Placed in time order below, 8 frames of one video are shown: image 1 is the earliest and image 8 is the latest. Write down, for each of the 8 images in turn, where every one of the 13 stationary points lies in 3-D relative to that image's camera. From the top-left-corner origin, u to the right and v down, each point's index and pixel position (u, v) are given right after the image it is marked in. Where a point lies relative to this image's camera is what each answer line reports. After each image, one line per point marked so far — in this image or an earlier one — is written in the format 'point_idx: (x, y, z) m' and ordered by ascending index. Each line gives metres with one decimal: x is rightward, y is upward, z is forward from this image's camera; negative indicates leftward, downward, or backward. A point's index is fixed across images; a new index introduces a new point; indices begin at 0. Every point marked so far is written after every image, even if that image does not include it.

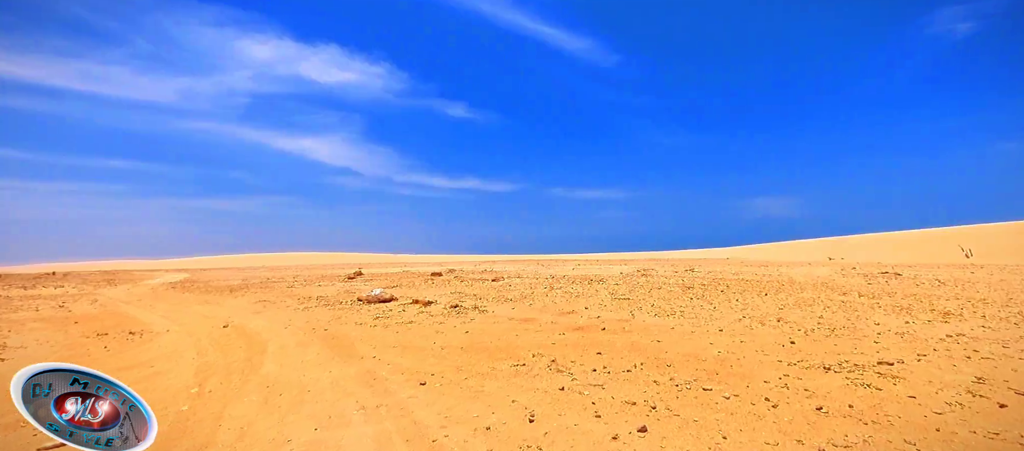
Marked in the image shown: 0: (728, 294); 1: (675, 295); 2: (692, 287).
0: (+6.1, -1.9, +12.5) m
1: (+4.5, -1.9, +12.1) m
2: (+5.8, -2.0, +14.1) m
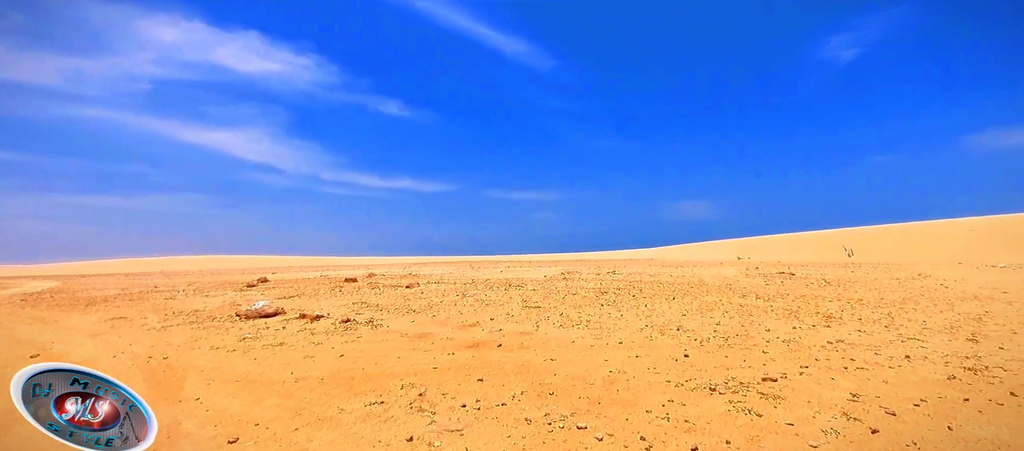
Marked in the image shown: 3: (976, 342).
0: (+3.6, -2.1, +12.6) m
1: (+2.1, -2.0, +12.0) m
2: (+3.0, -2.1, +14.1) m
3: (+7.1, -1.8, +6.7) m
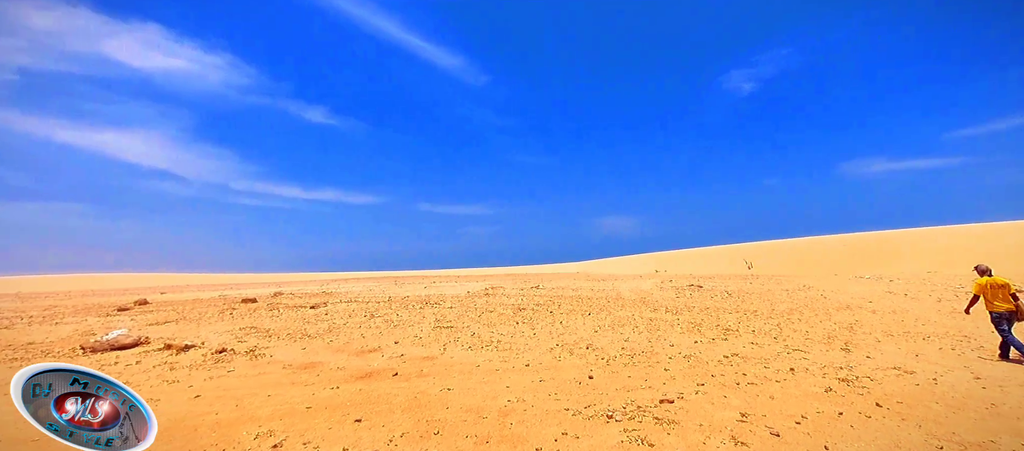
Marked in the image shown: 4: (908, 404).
0: (+1.2, -2.6, +12.5) m
1: (-0.2, -2.5, +11.6) m
2: (+0.4, -2.6, +13.9) m
3: (+5.6, -2.1, +7.3) m
4: (+4.3, -1.9, +4.7) m
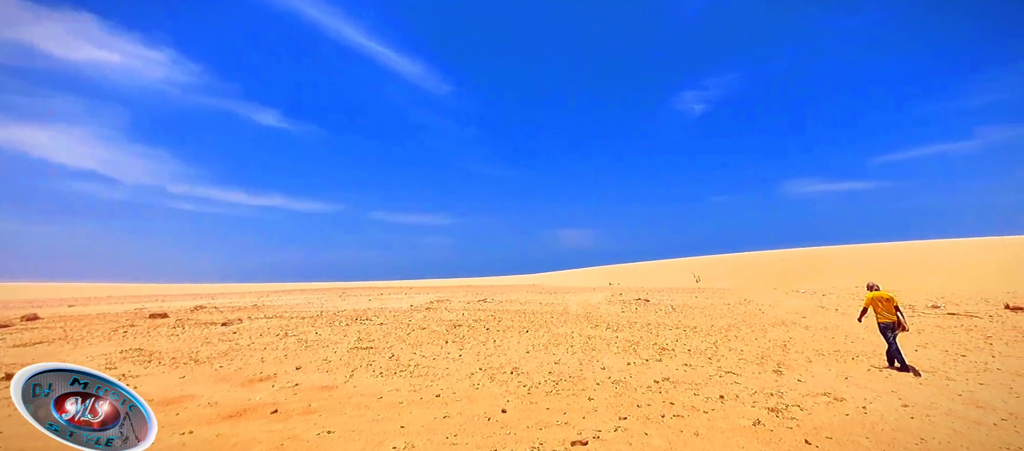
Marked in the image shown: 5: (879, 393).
0: (-0.6, -2.9, +11.7) m
1: (-1.9, -2.7, +10.8) m
2: (-1.6, -3.0, +13.1) m
3: (+4.3, -2.4, +7.0) m
4: (+3.2, -2.1, +4.3) m
5: (+5.0, -2.3, +6.0) m
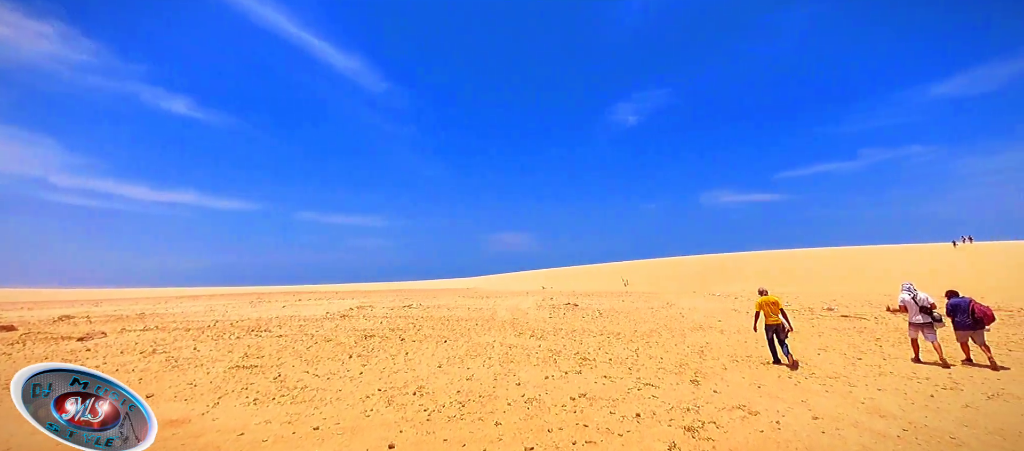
0: (-2.6, -2.9, +10.8) m
1: (-3.8, -2.7, +9.6) m
2: (-3.8, -3.0, +11.9) m
3: (+2.9, -2.5, +6.8) m
4: (+2.2, -2.2, +4.0) m
5: (+3.7, -2.4, +5.9) m
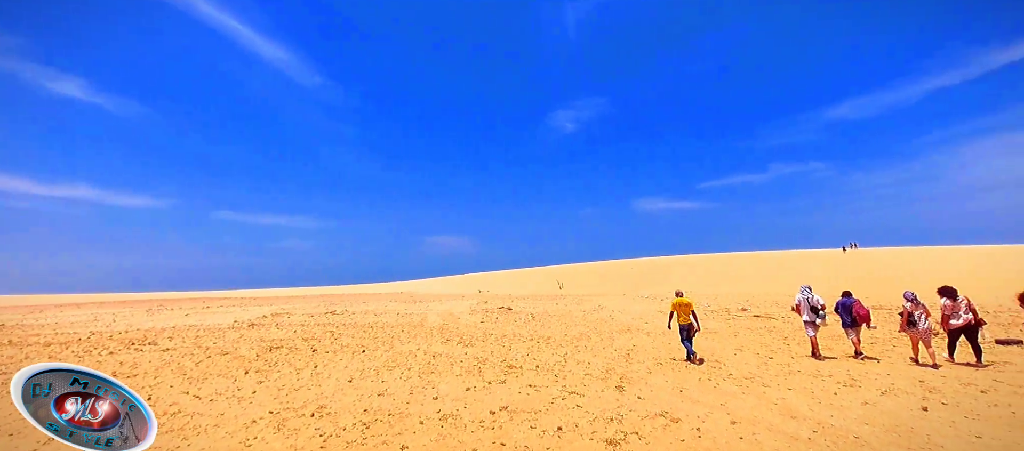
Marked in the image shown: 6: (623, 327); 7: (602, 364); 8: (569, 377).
0: (-4.3, -2.9, +9.8) m
1: (-5.4, -2.7, +8.5) m
2: (-5.7, -3.0, +10.8) m
3: (+1.7, -2.5, +6.6) m
4: (+1.4, -2.2, +3.7) m
5: (+2.6, -2.4, +5.8) m
6: (+3.9, -3.5, +15.2) m
7: (+1.8, -2.9, +9.1) m
8: (+1.0, -2.7, +7.8) m
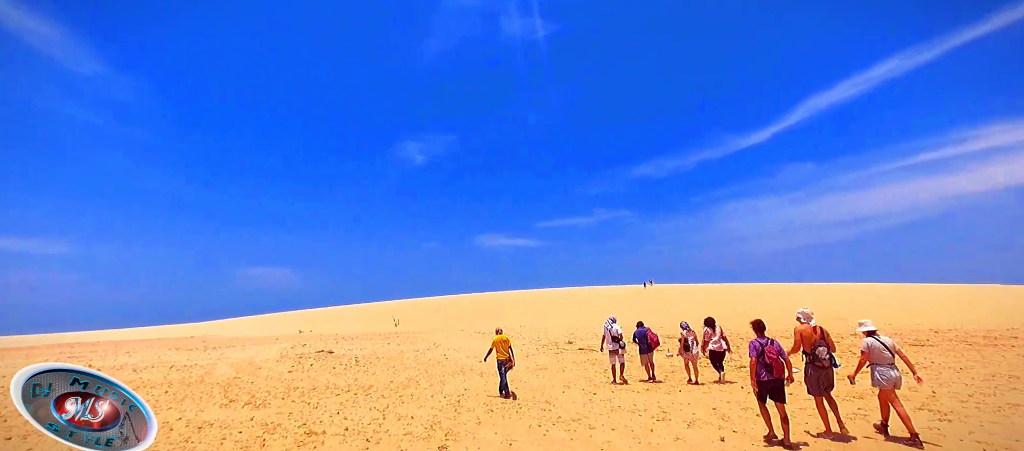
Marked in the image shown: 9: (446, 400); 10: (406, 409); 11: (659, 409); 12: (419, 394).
0: (-7.6, -3.2, +6.4) m
1: (-8.1, -2.9, +4.9) m
2: (-9.2, -3.3, +6.9) m
3: (-0.8, -2.9, +5.5) m
4: (-0.1, -2.4, +2.8) m
5: (+0.3, -2.8, +5.1) m
6: (-1.8, -4.6, +14.3) m
7: (-1.6, -3.5, +7.9) m
8: (-1.9, -3.1, +6.4) m
9: (-1.5, -3.8, +9.6) m
10: (-2.1, -3.6, +8.7) m
11: (+3.0, -3.7, +8.8) m
12: (-2.2, -4.0, +10.3) m
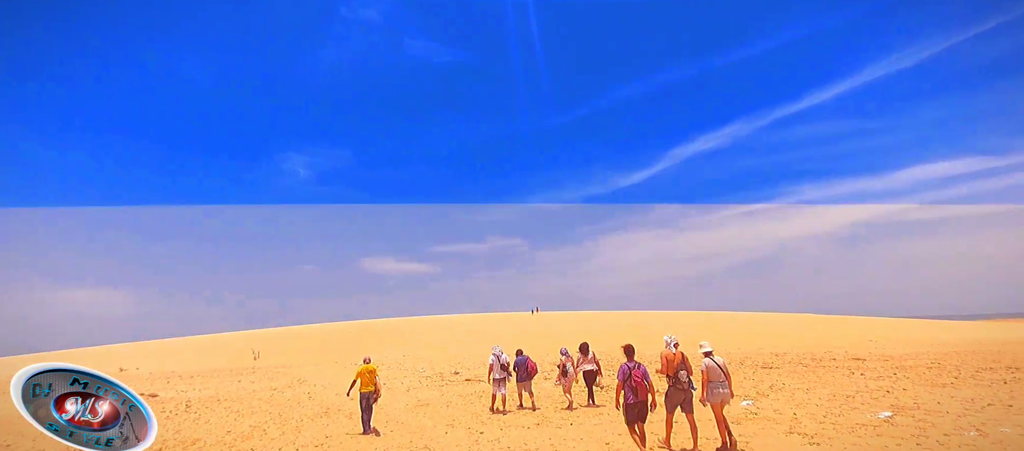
0: (-8.9, -2.9, +3.2) m
1: (-9.0, -2.4, +1.6) m
2: (-10.6, -2.9, +3.2) m
3: (-2.1, -2.9, +3.9) m
4: (-0.8, -2.3, +1.5) m
5: (-0.9, -2.9, +3.8) m
6: (-5.3, -5.1, +12.1) m
7: (-3.4, -3.5, +6.0) m
8: (-3.4, -3.1, +4.5) m
9: (-3.8, -4.0, +7.7) m
10: (-4.2, -3.7, +6.7) m
11: (+0.7, -4.1, +8.0) m
12: (-4.7, -4.2, +8.2) m
